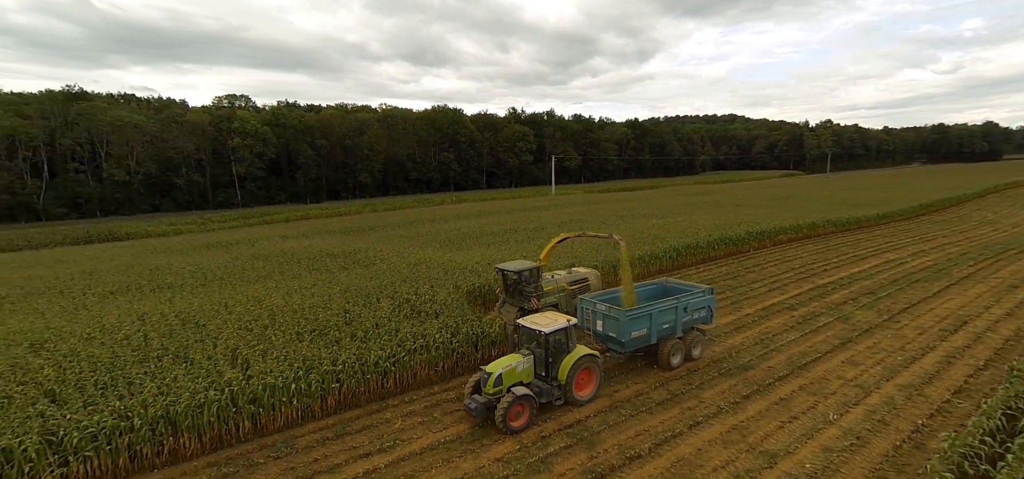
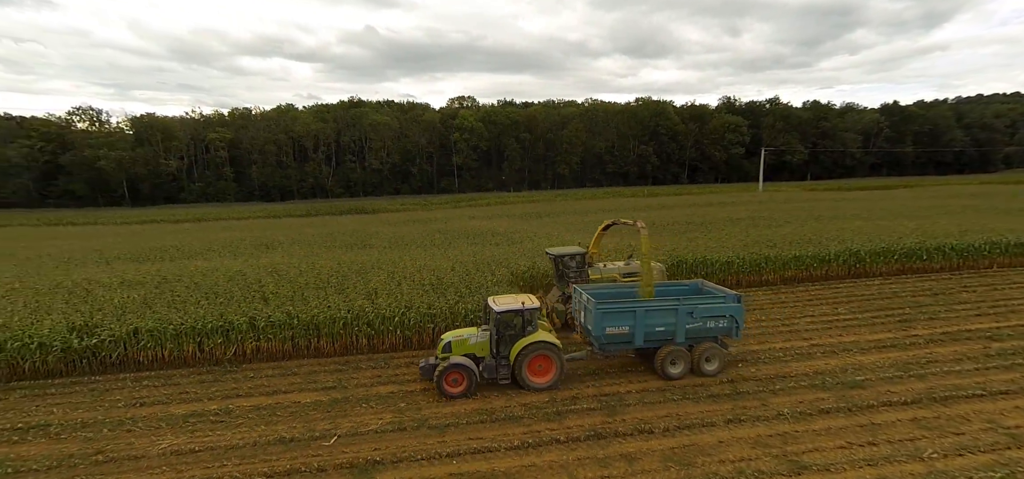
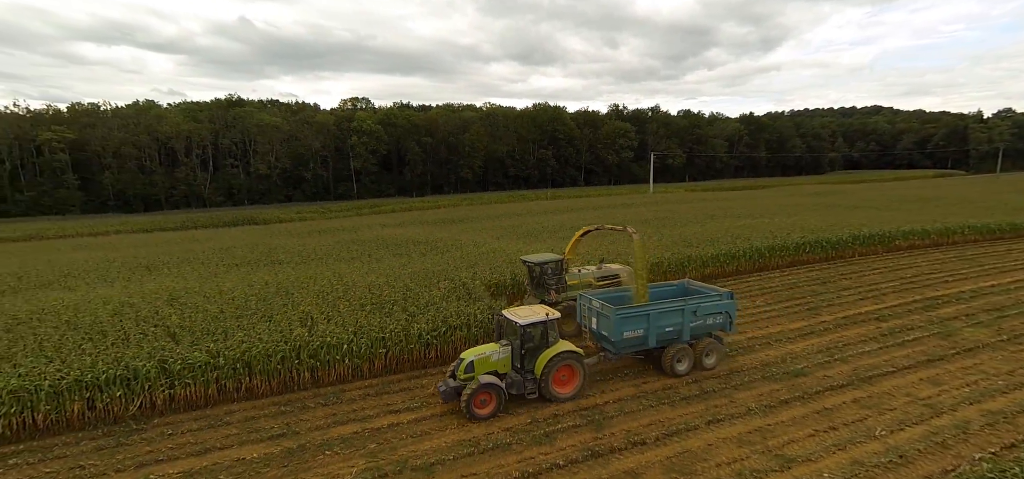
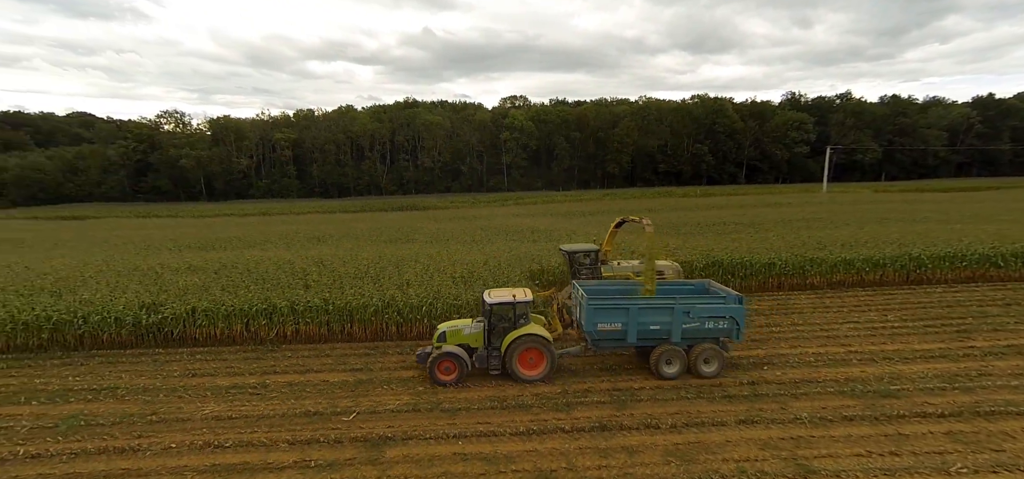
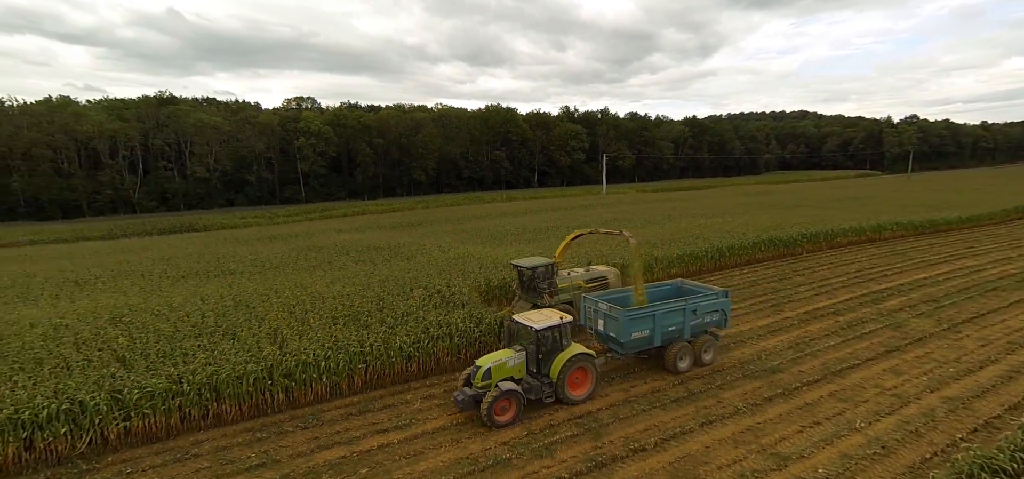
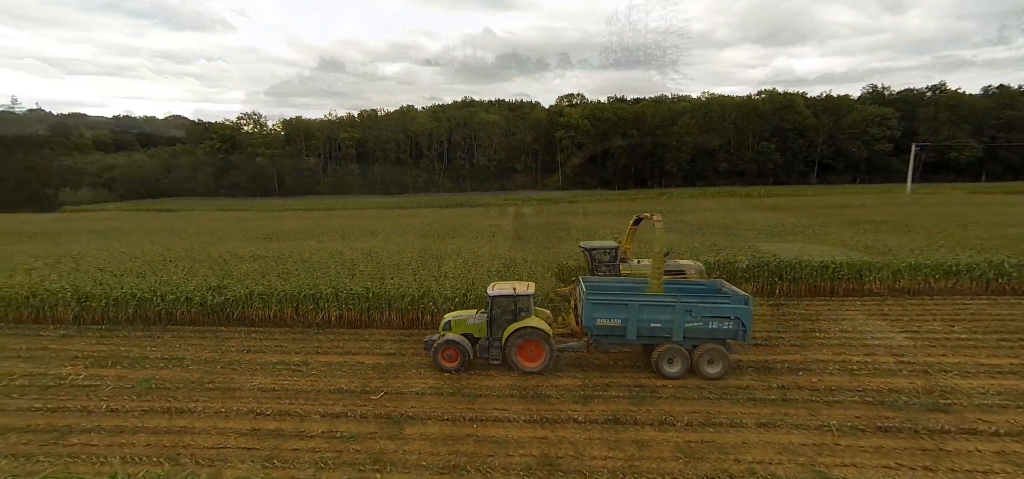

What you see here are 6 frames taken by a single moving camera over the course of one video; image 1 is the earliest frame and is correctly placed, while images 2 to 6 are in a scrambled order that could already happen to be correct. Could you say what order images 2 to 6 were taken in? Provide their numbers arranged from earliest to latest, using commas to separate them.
5, 3, 2, 4, 6
